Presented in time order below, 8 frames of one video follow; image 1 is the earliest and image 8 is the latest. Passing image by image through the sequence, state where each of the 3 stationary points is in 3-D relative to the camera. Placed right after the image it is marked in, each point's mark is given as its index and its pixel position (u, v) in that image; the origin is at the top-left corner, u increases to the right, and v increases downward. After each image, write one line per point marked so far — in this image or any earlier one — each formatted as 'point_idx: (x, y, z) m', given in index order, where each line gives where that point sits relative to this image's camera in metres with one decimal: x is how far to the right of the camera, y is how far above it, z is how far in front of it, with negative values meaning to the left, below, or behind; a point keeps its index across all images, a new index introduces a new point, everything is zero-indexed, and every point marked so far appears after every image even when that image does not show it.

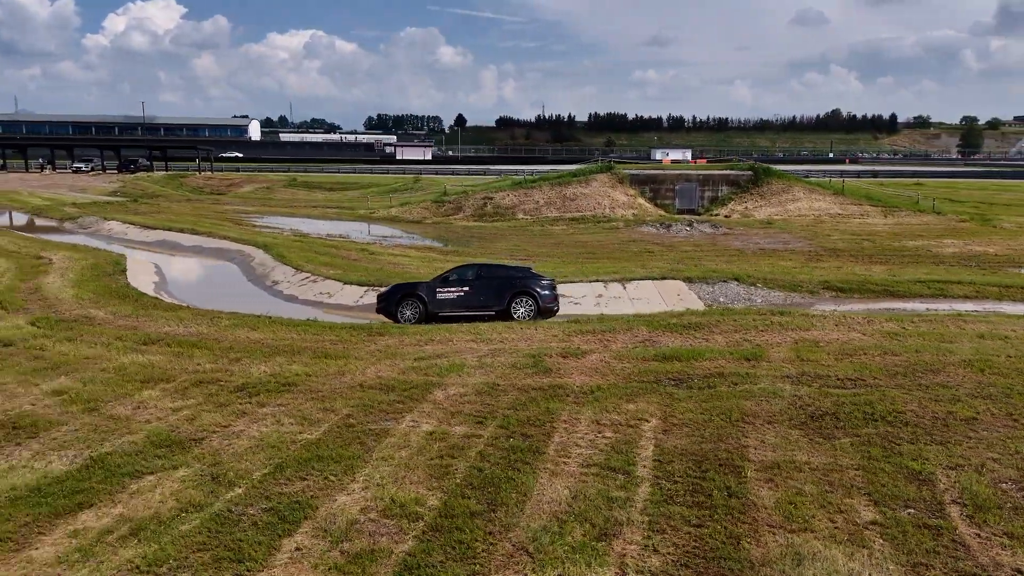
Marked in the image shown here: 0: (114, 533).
0: (-3.5, -2.2, +6.4) m
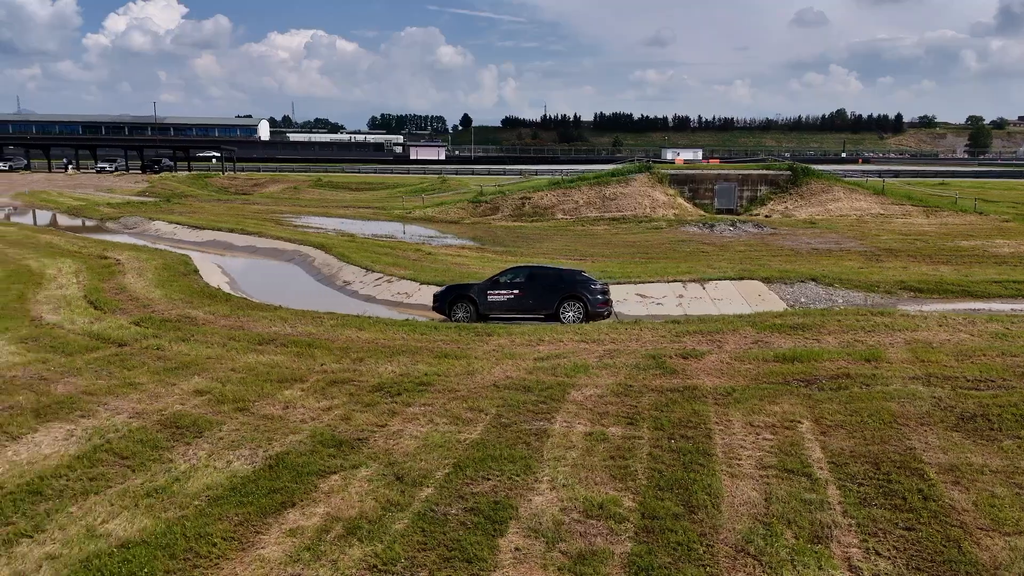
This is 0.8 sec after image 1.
0: (-1.6, -2.2, +6.4) m
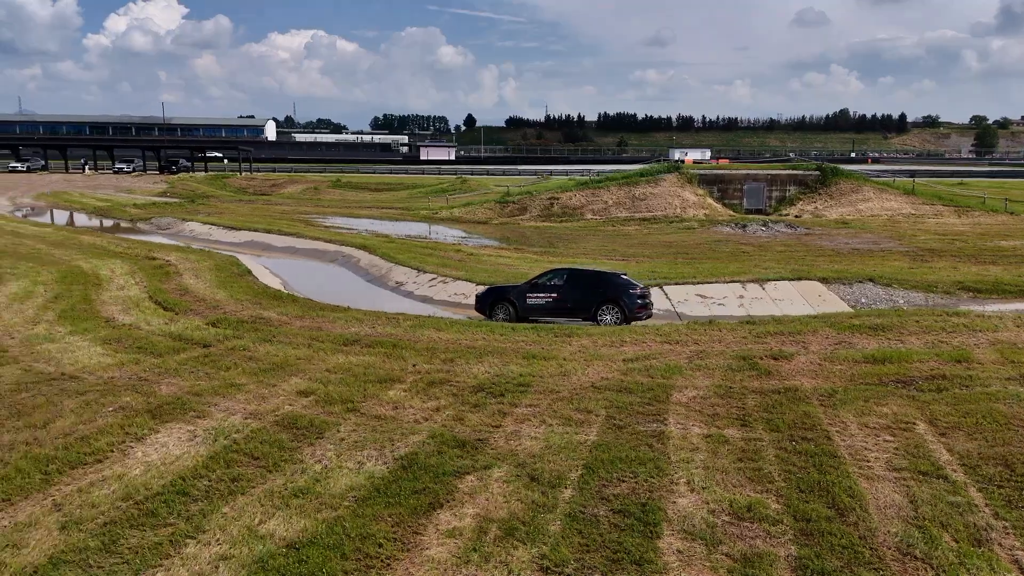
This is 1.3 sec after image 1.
0: (-0.2, -2.2, +6.4) m
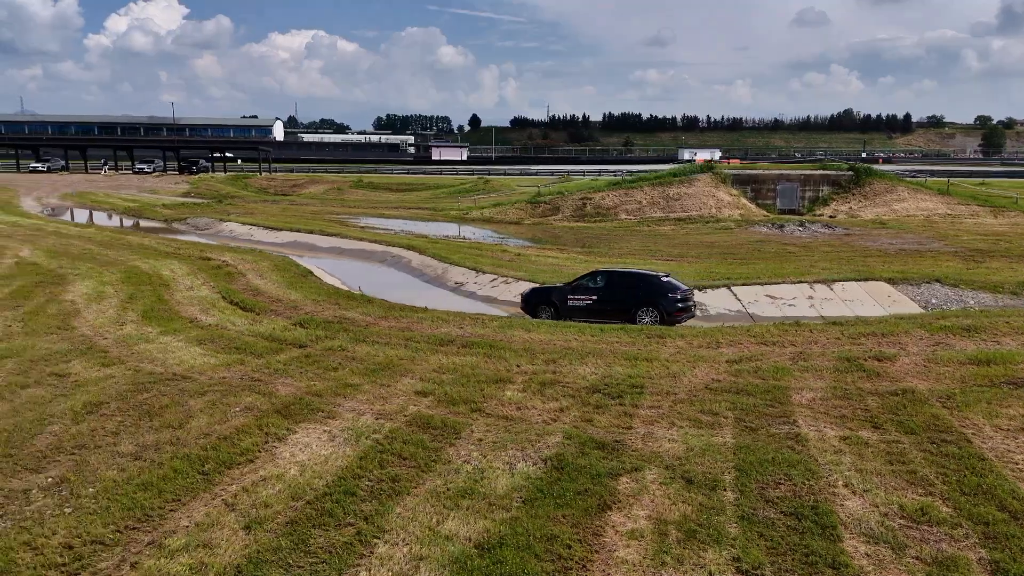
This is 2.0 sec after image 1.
0: (+1.4, -2.2, +6.4) m
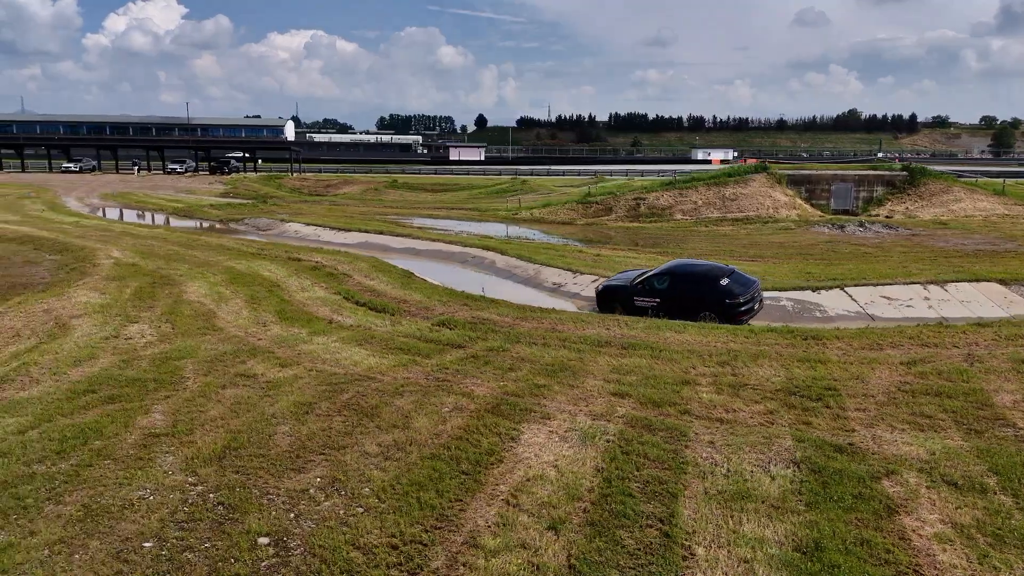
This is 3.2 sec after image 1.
0: (+4.1, -2.2, +6.4) m
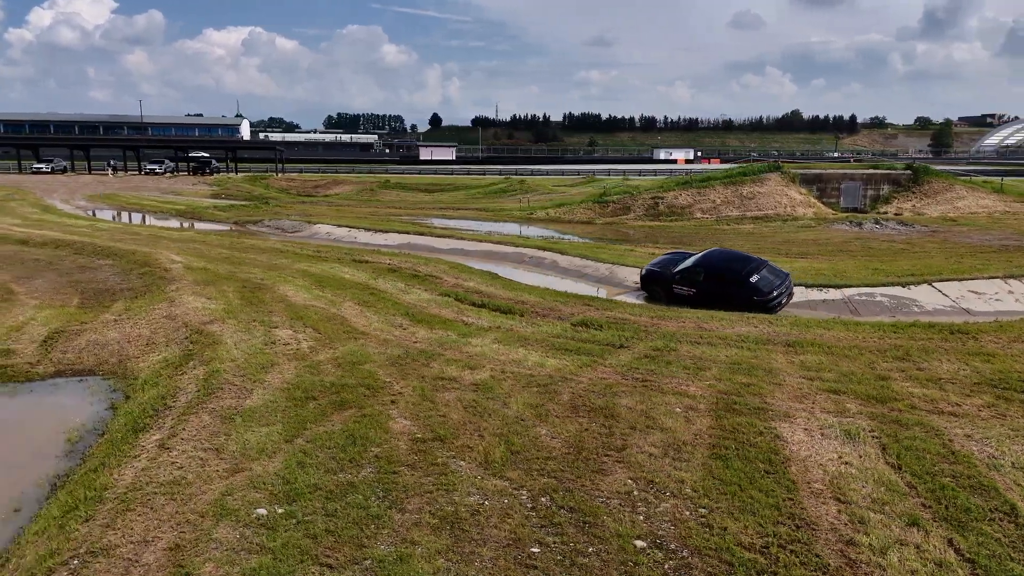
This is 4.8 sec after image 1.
0: (+7.4, -2.2, +6.7) m
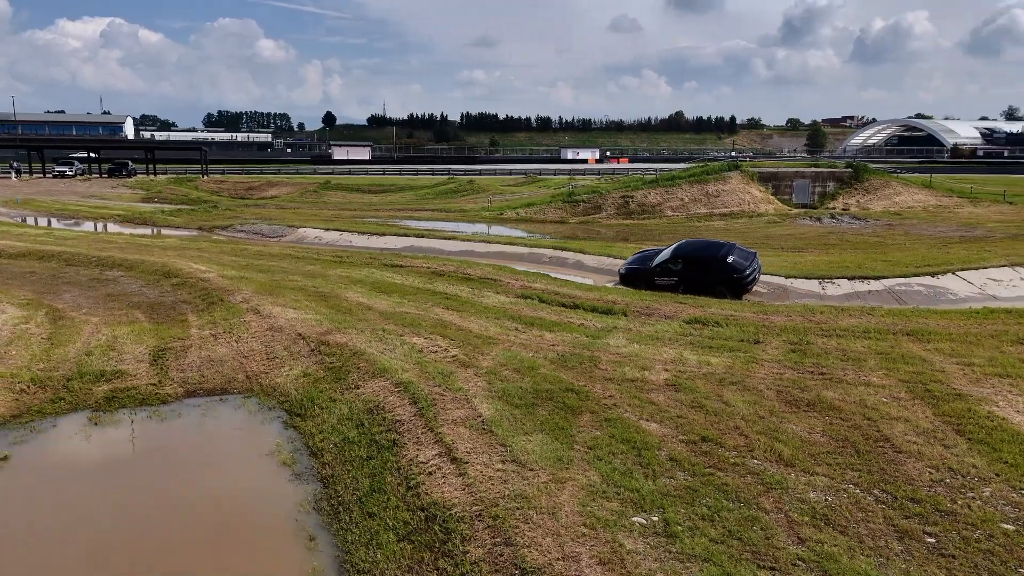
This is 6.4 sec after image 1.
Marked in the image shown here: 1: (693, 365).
0: (+10.7, -2.0, +7.8) m
1: (+2.8, -1.3, +11.7) m
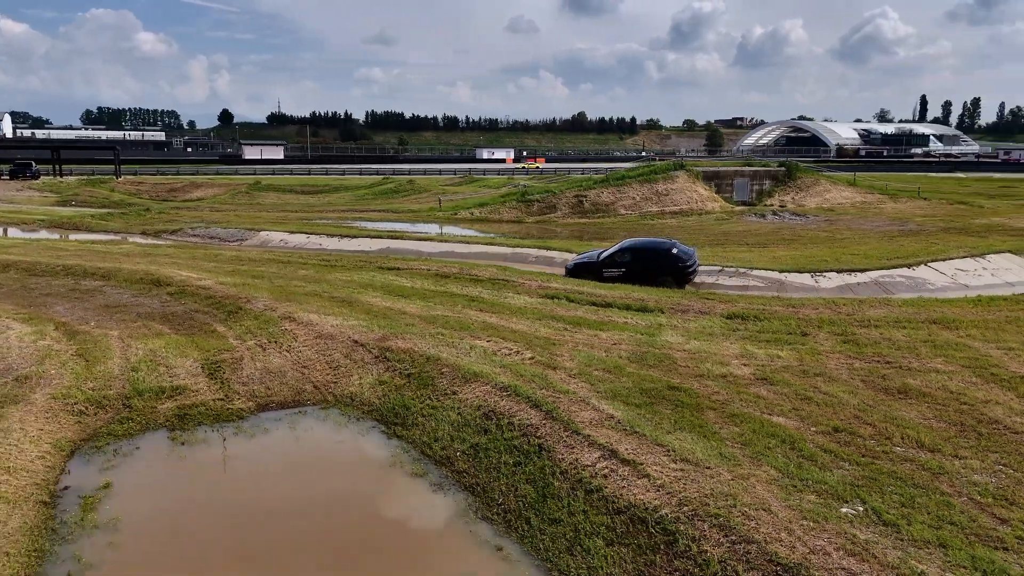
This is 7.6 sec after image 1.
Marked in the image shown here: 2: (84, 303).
0: (+12.4, -1.7, +9.1) m
1: (+4.1, -1.2, +12.0) m
2: (-10.2, -0.4, +17.2) m
